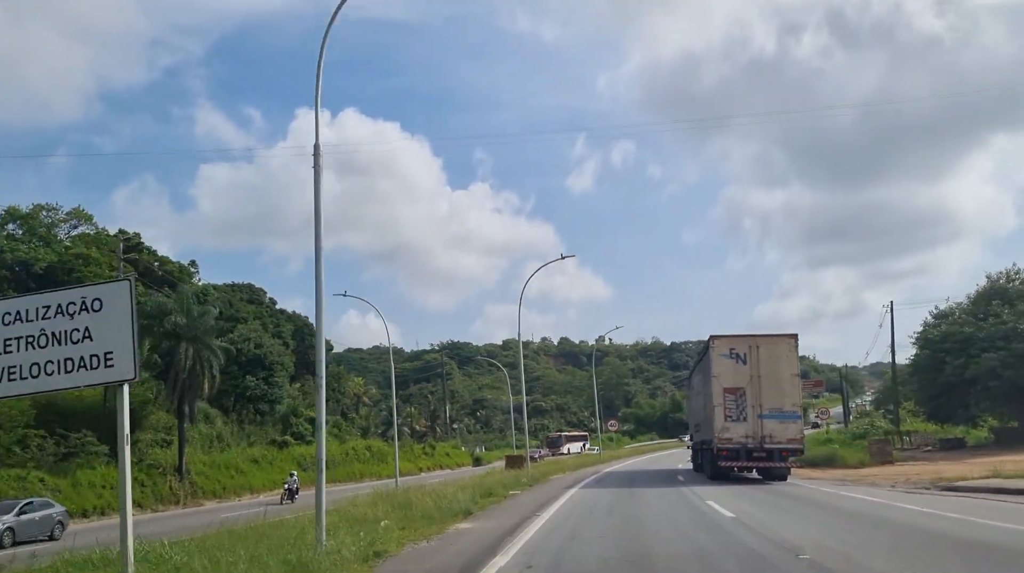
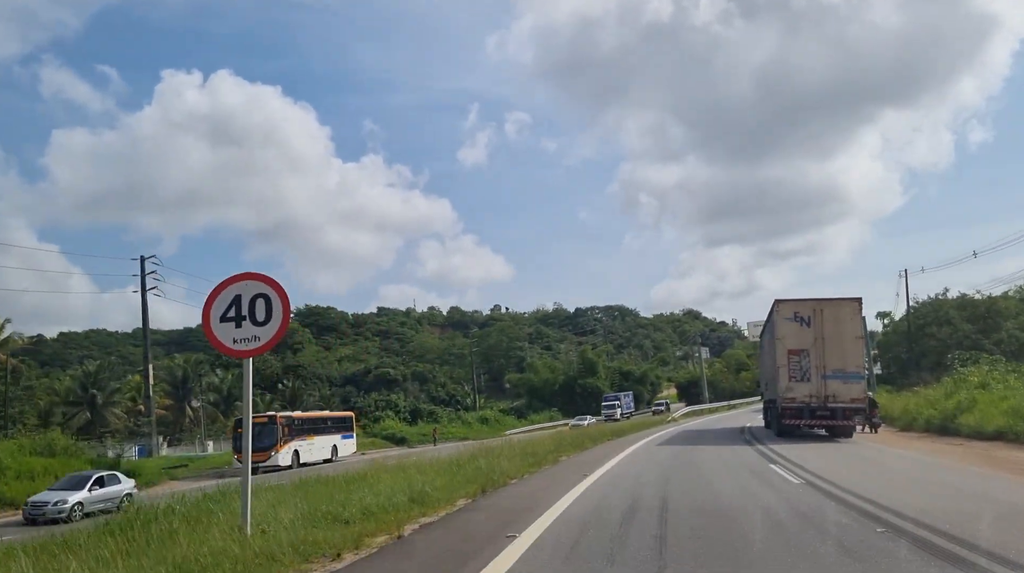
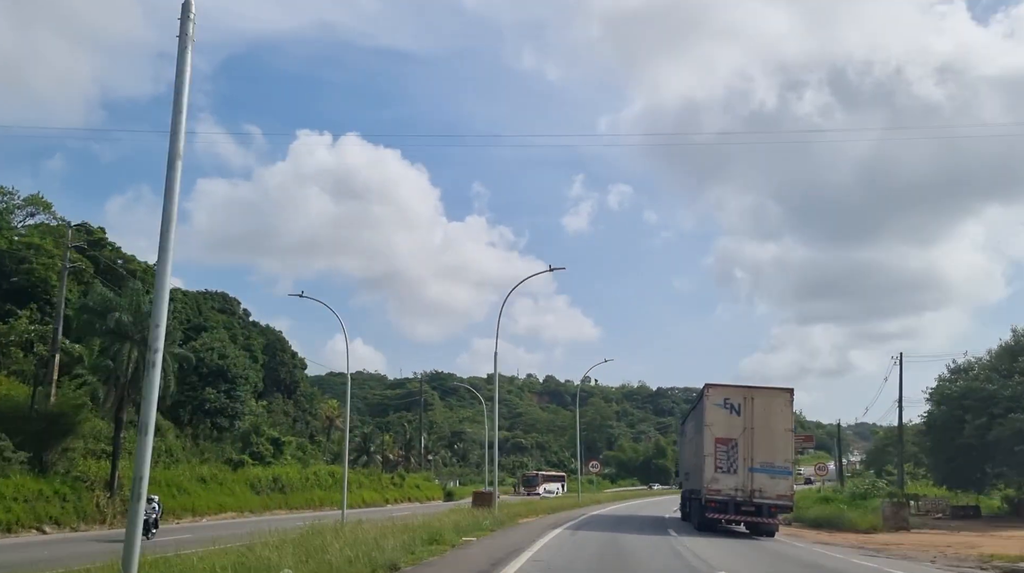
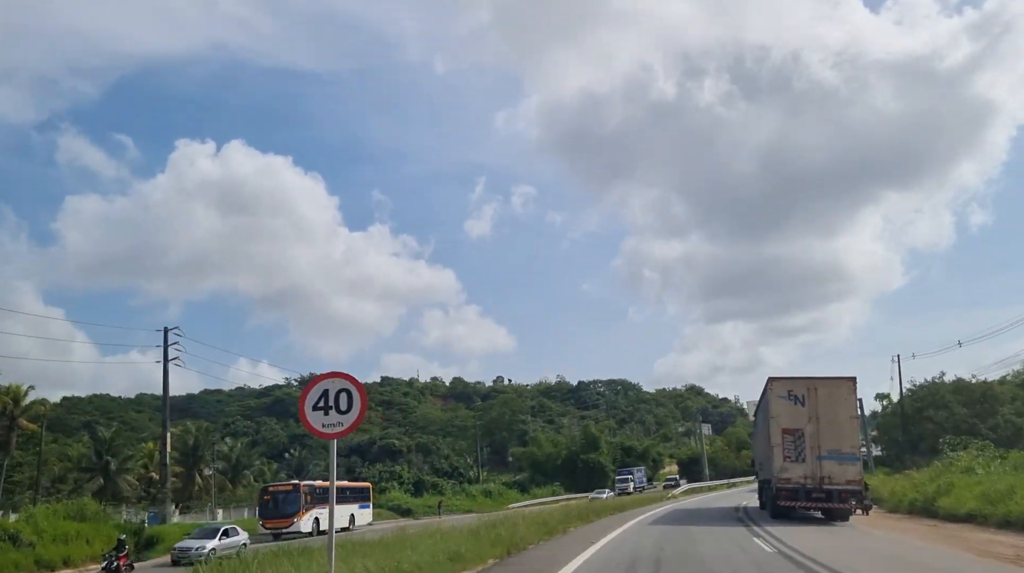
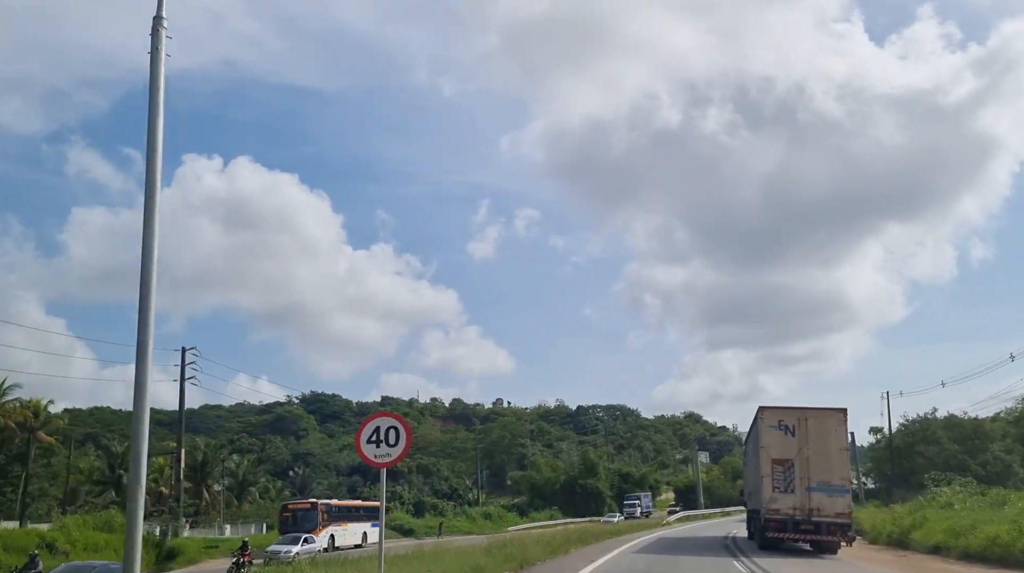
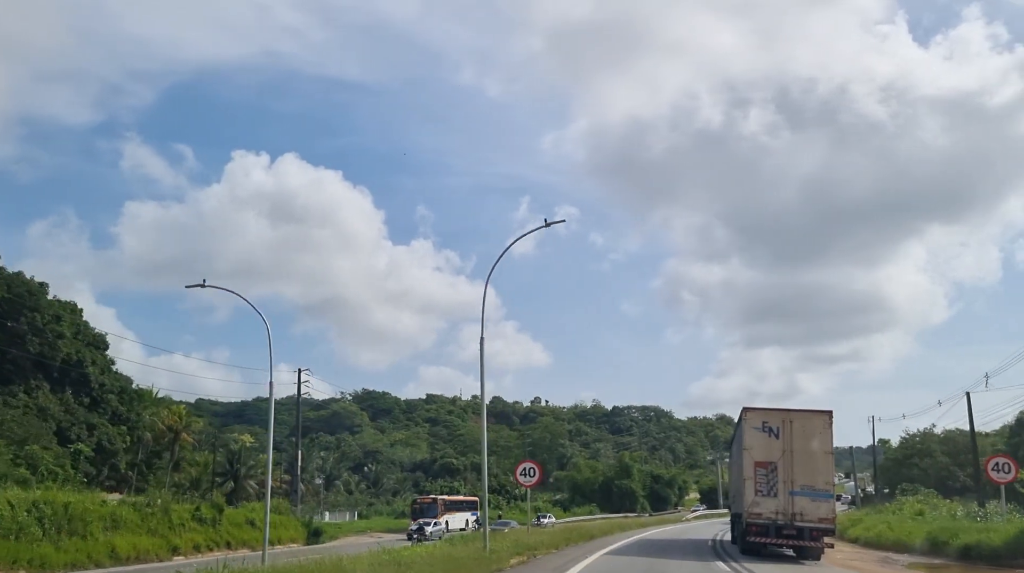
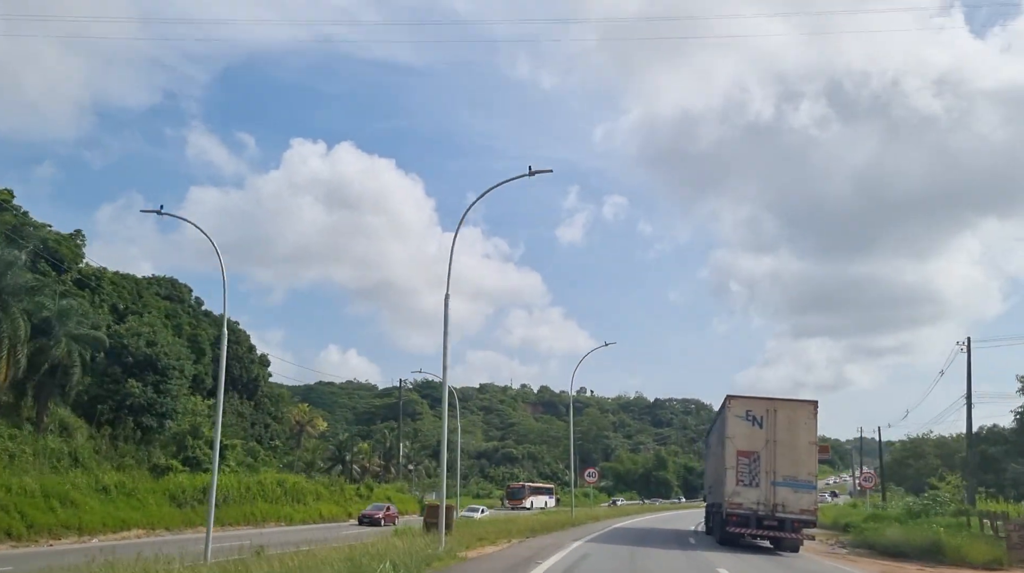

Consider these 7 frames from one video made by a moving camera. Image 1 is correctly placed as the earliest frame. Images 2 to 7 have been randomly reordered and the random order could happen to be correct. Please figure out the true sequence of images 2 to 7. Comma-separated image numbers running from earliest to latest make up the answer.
3, 7, 6, 5, 4, 2
